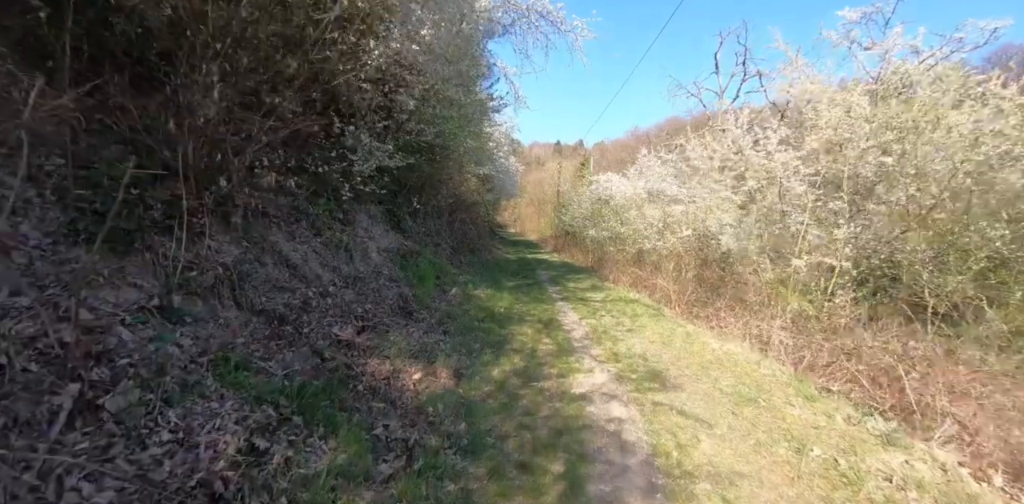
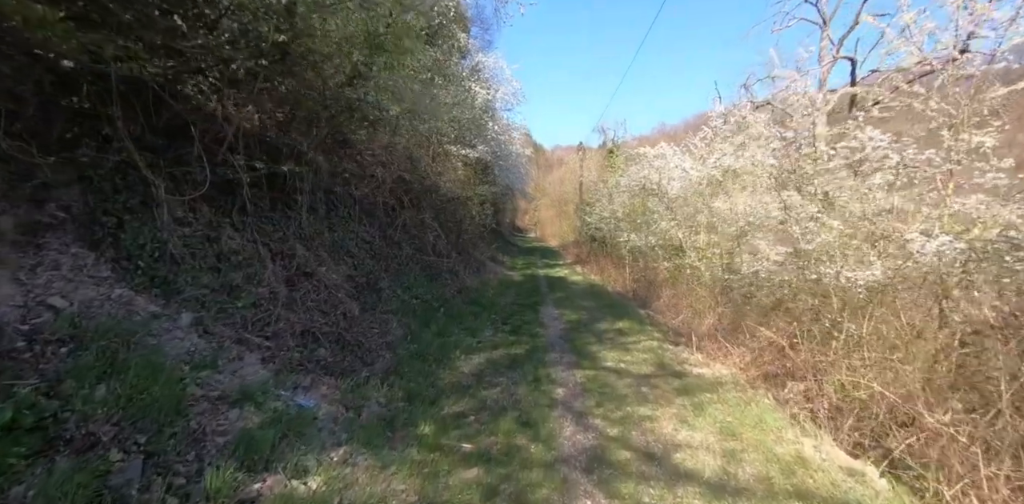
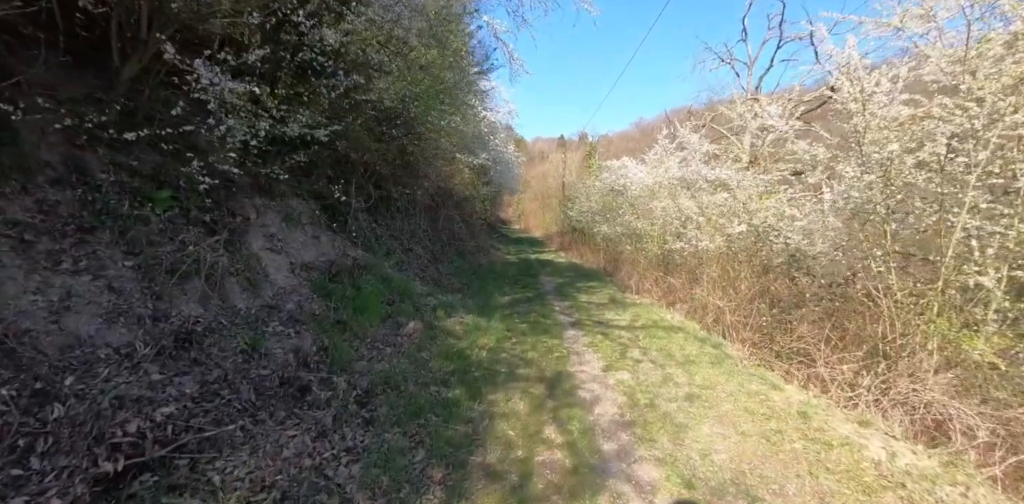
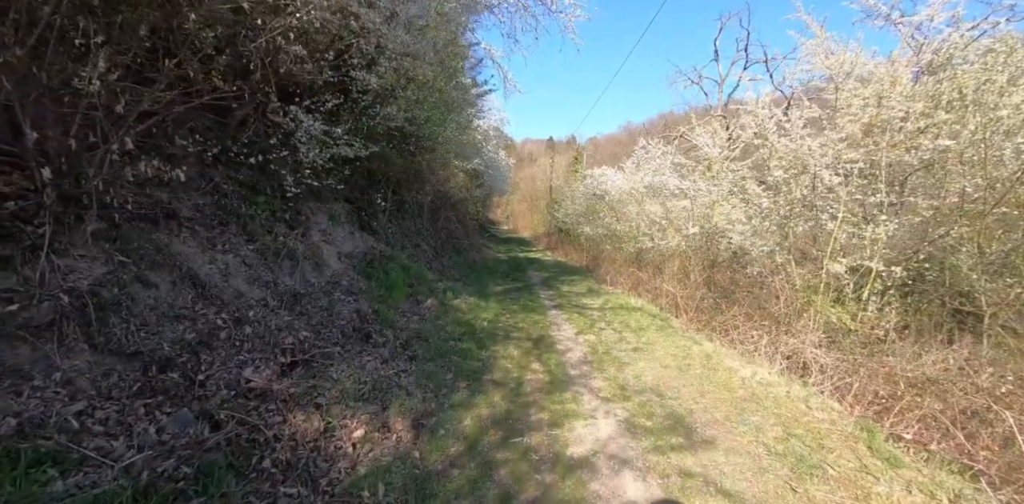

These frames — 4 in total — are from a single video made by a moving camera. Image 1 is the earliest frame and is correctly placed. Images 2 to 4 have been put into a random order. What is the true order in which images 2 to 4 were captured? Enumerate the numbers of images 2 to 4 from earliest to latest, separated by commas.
4, 3, 2
